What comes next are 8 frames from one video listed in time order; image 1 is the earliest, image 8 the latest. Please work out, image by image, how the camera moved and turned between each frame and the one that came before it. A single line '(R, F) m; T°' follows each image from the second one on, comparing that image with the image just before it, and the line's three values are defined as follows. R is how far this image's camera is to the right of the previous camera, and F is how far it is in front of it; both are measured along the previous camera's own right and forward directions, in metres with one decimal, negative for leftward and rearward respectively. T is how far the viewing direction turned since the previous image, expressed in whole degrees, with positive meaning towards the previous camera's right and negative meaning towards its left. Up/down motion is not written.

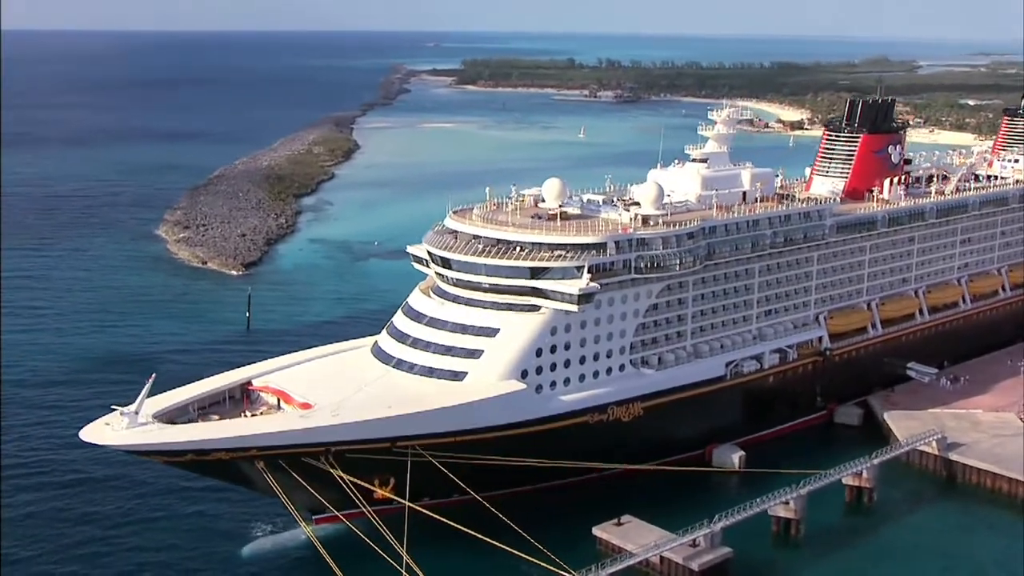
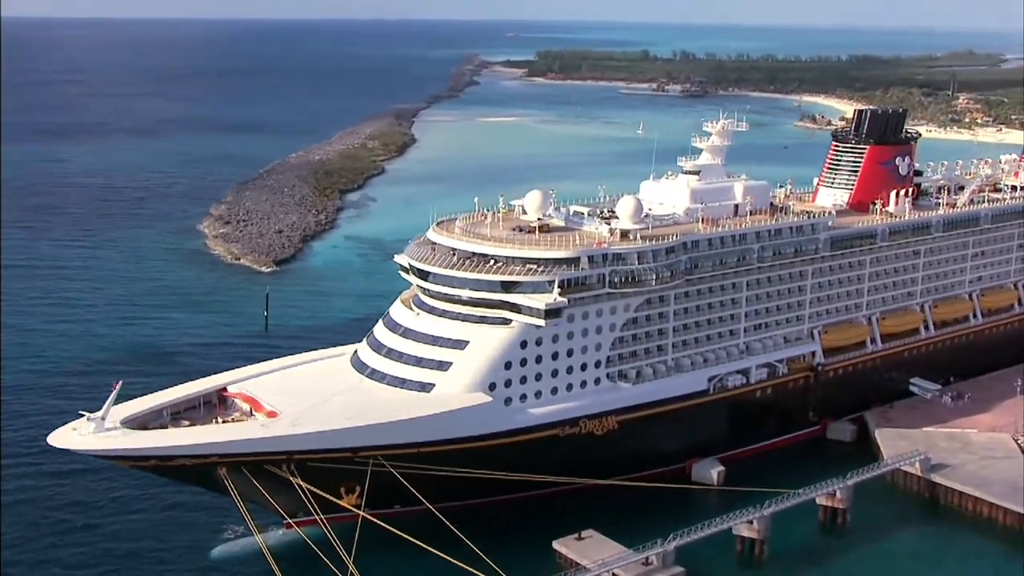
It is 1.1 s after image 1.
(+2.0, -0.1) m; -4°
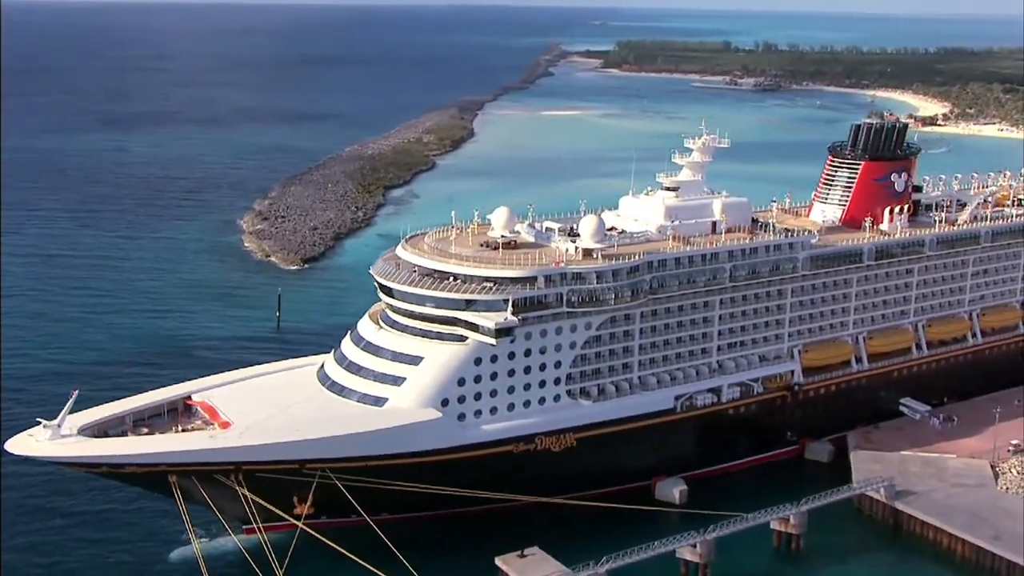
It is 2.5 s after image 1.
(+2.4, -0.2) m; -4°
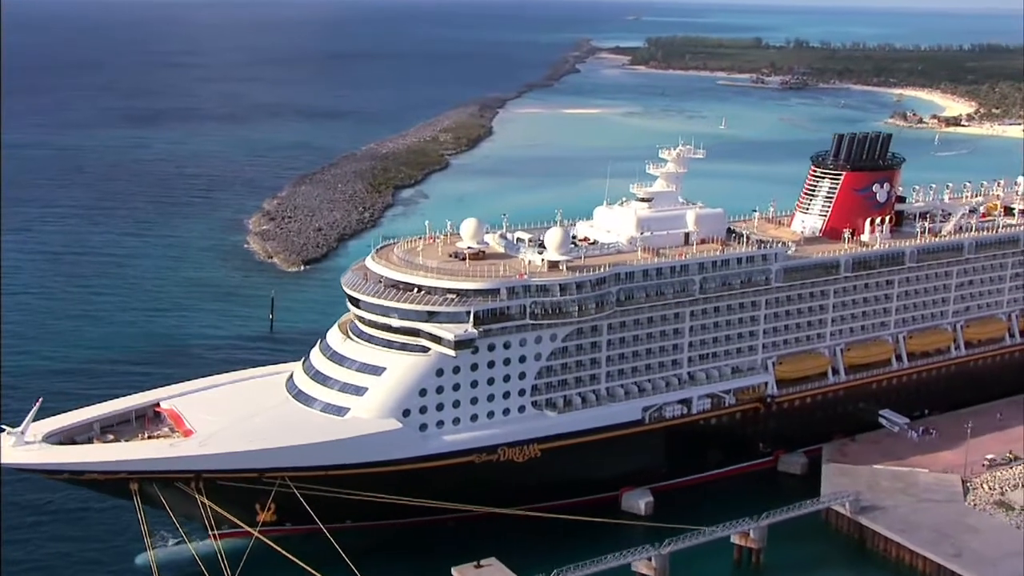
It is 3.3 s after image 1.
(+1.3, -0.1) m; -2°
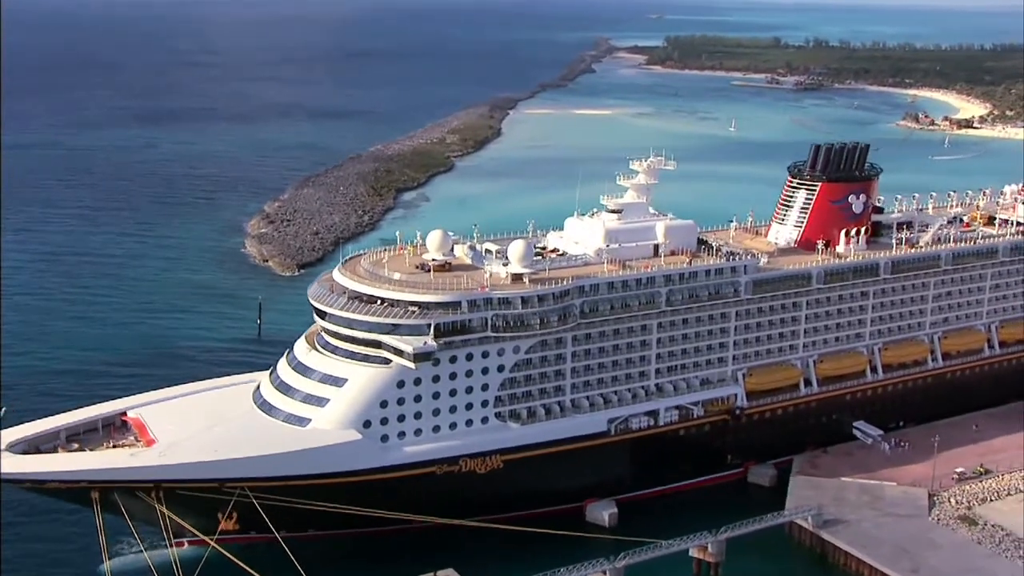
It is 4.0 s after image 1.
(+1.2, -0.1) m; -1°
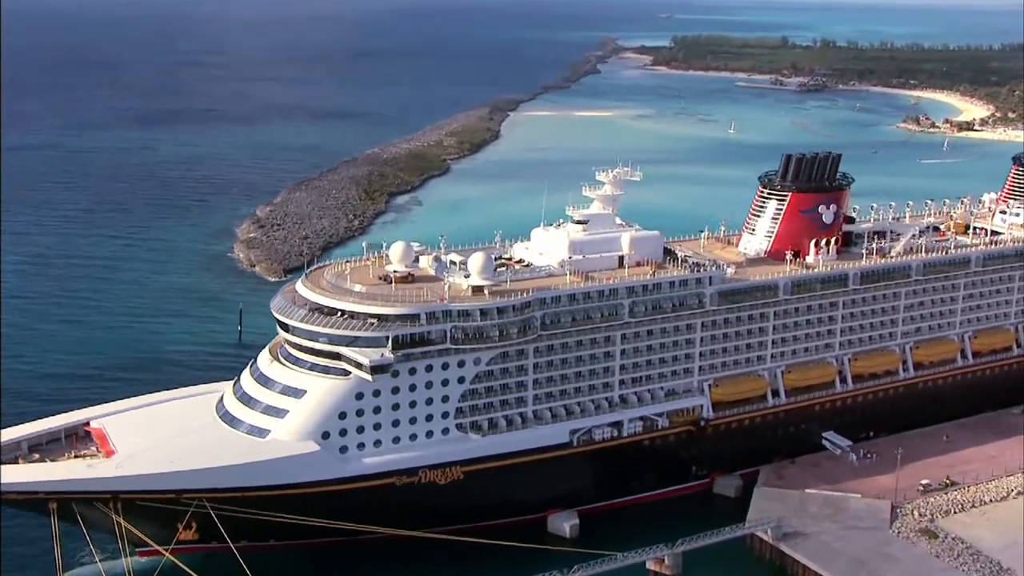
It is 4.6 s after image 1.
(+1.0, -0.1) m; -1°
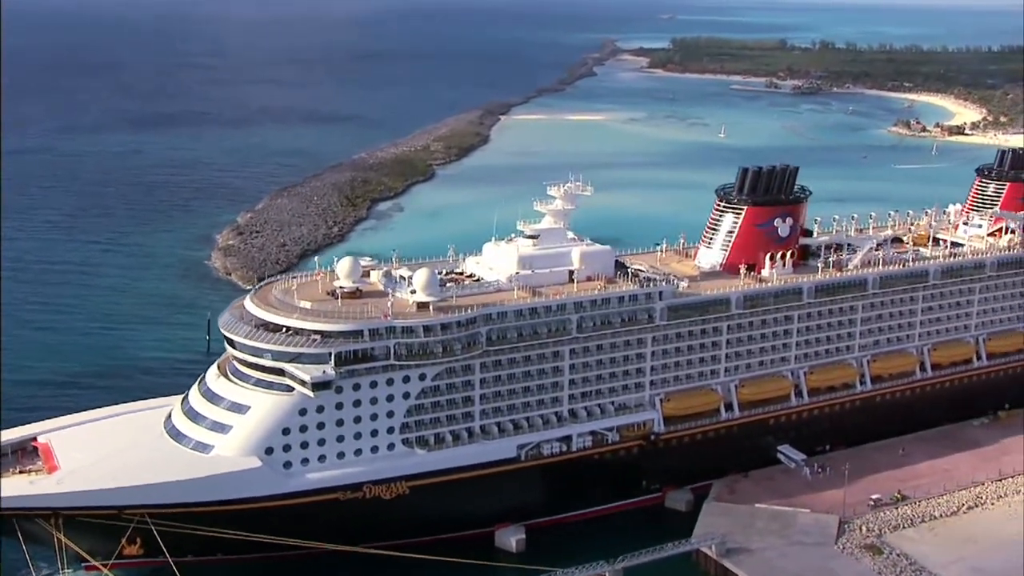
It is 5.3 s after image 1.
(+1.2, 0.0) m; 0°
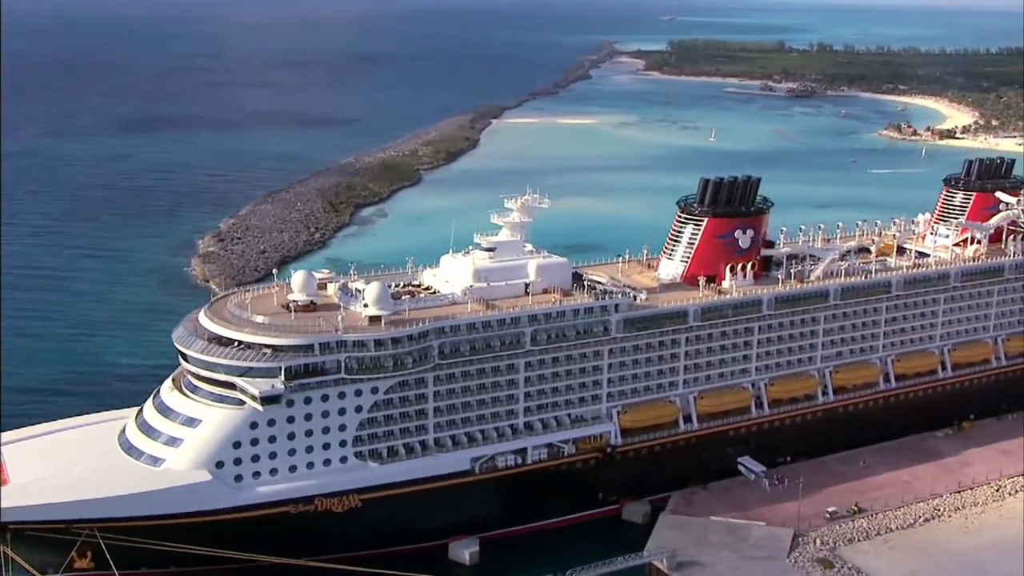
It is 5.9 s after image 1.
(+1.0, 0.0) m; 0°
